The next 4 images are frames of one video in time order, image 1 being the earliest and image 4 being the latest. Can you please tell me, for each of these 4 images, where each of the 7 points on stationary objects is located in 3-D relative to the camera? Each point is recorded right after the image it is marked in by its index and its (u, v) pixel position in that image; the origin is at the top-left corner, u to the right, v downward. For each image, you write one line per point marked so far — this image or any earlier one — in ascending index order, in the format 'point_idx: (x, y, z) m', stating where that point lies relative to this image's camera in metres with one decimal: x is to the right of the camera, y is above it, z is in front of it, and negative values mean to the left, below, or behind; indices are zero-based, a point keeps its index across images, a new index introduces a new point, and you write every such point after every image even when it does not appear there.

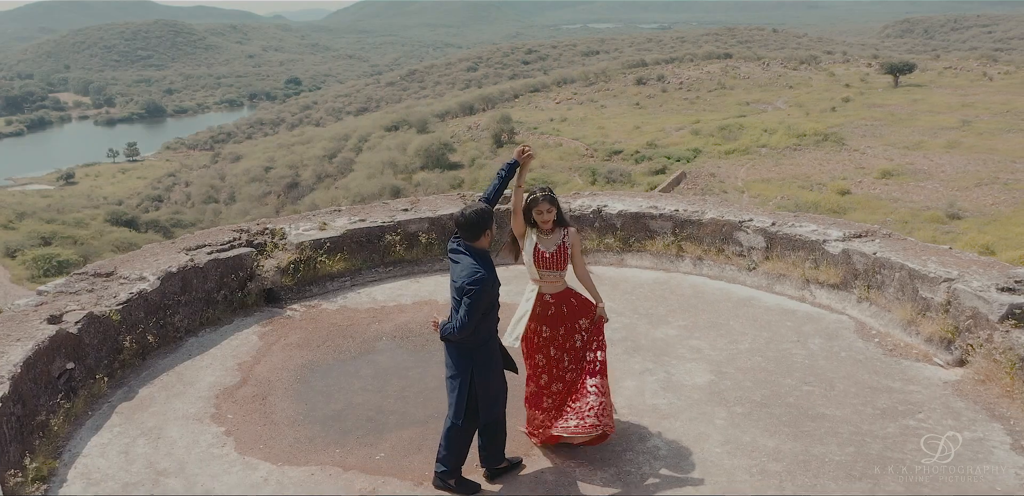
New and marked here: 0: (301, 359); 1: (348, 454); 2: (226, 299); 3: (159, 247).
0: (-1.0, -0.5, +3.0) m
1: (-0.6, -0.7, +2.3) m
2: (-1.5, -0.3, +3.4) m
3: (-1.9, 0.0, +3.5) m
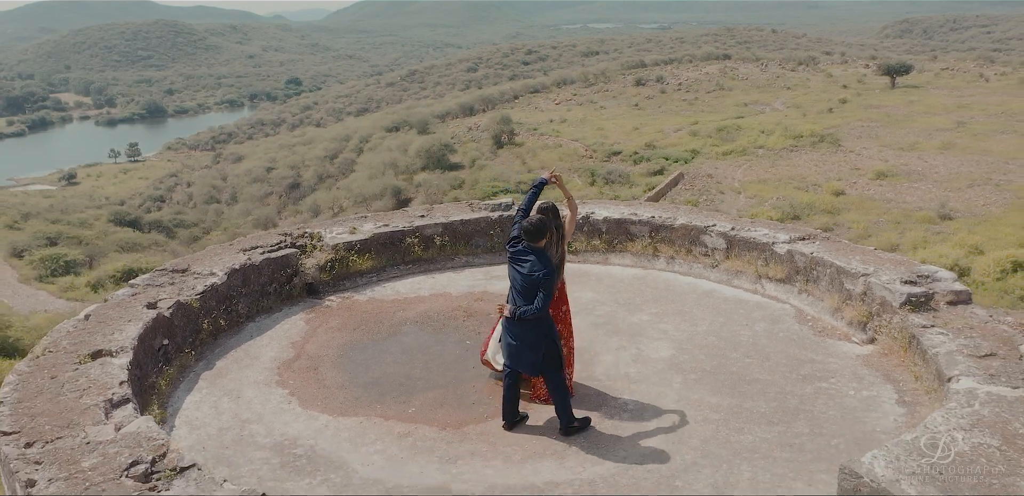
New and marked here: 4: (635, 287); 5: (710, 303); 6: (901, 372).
0: (-1.0, -0.5, +3.6) m
1: (-0.6, -0.7, +3.0) m
2: (-1.5, -0.3, +4.1) m
3: (-1.9, 0.0, +4.2) m
4: (+0.8, -0.3, +4.3) m
5: (+1.2, -0.3, +4.0) m
6: (+1.9, -0.6, +3.1) m
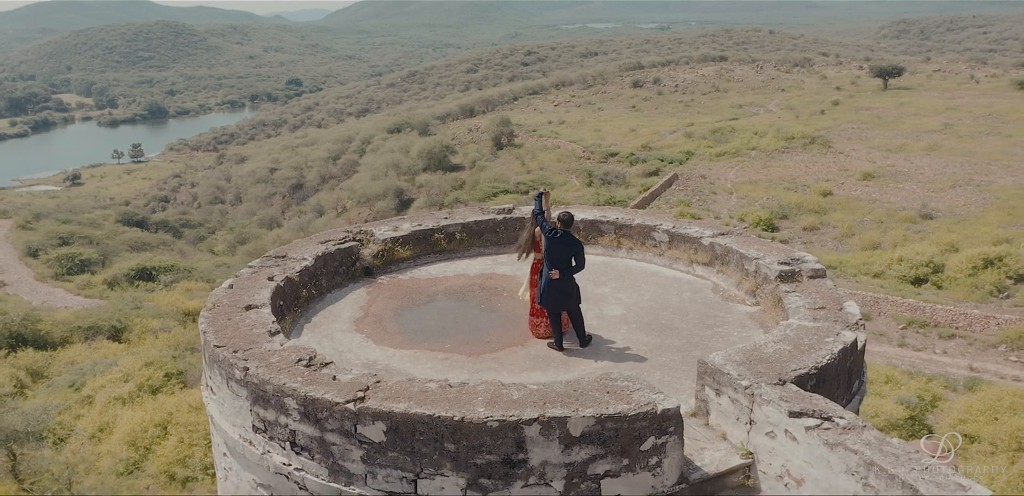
0: (-1.0, -0.5, +5.2) m
1: (-0.6, -0.7, +4.6) m
2: (-1.5, -0.2, +5.7) m
3: (-1.9, +0.1, +5.7) m
4: (+0.8, -0.2, +5.9) m
5: (+1.2, -0.3, +5.6) m
6: (+1.9, -0.5, +4.7) m
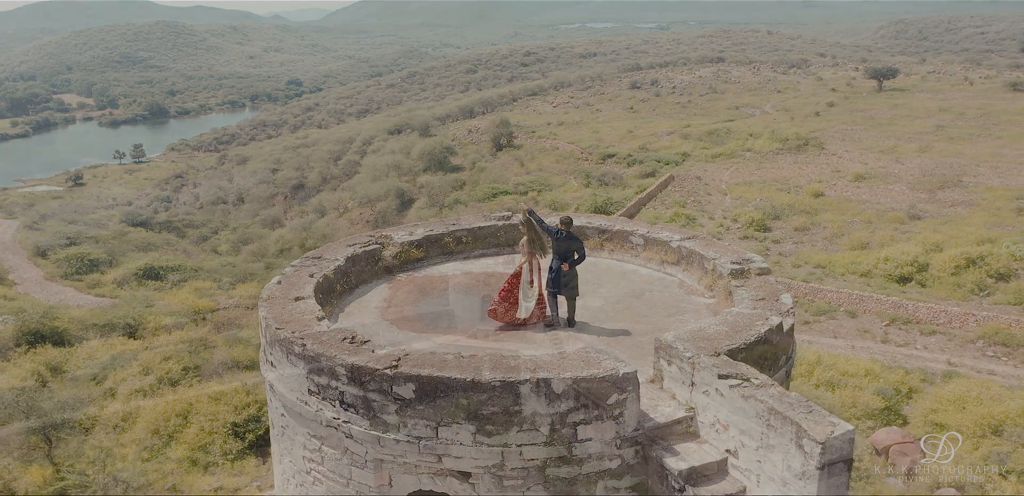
0: (-1.0, -0.5, +6.3) m
1: (-0.6, -0.7, +5.7) m
2: (-1.5, -0.2, +6.7) m
3: (-1.9, 0.0, +6.8) m
4: (+0.8, -0.2, +6.9) m
5: (+1.2, -0.3, +6.7) m
6: (+1.9, -0.6, +5.8) m
